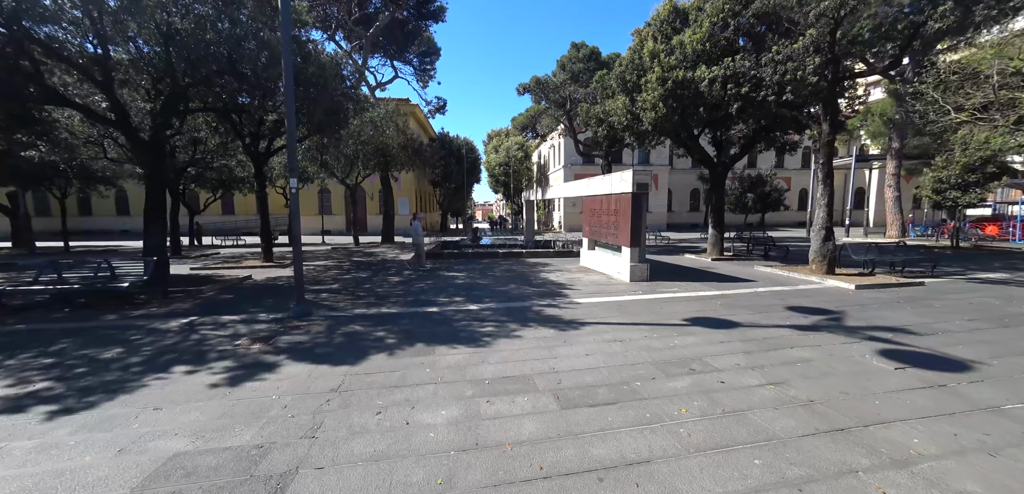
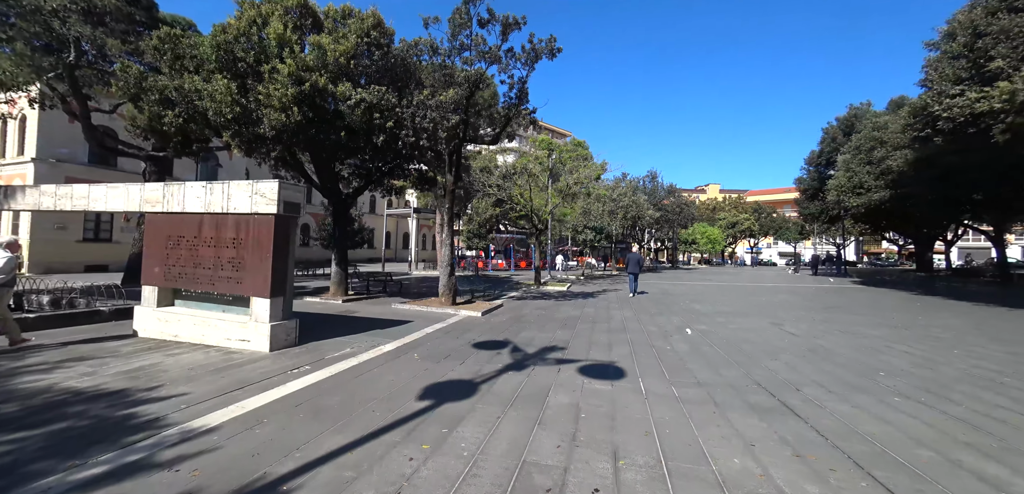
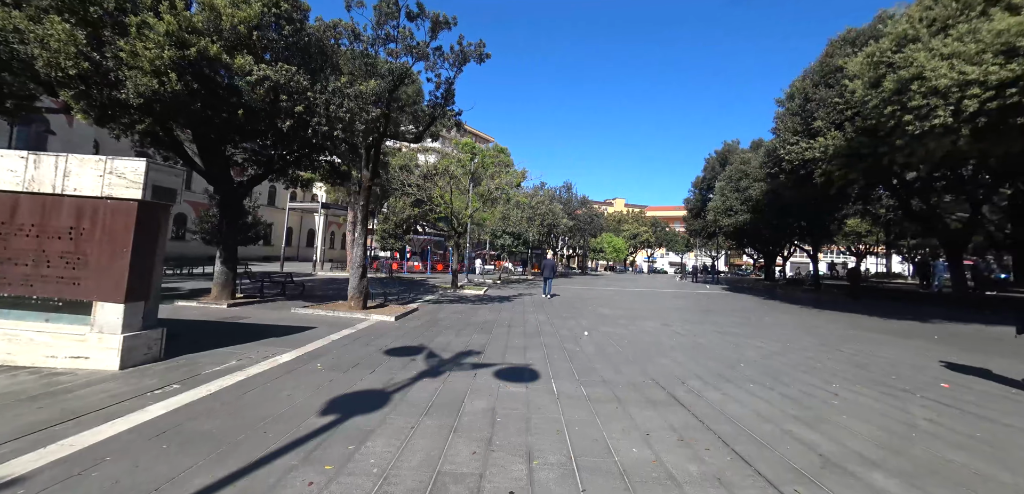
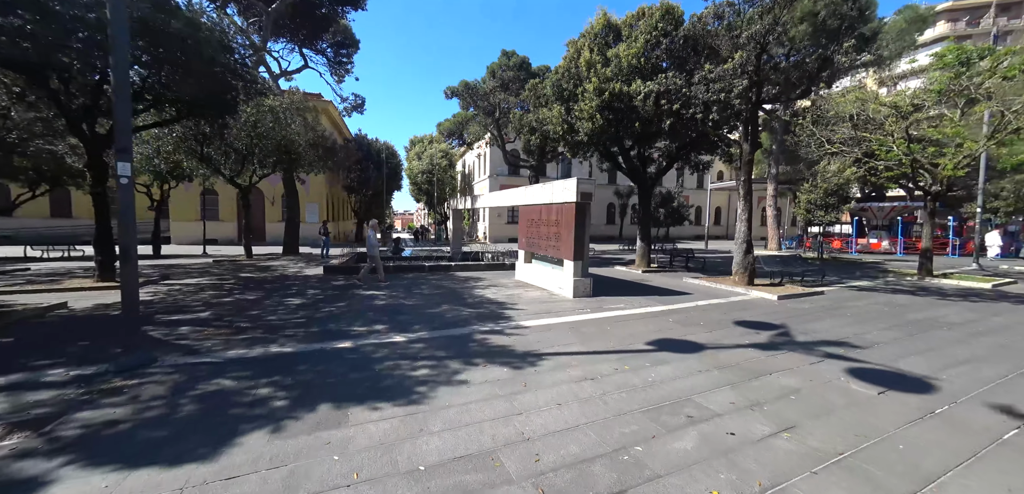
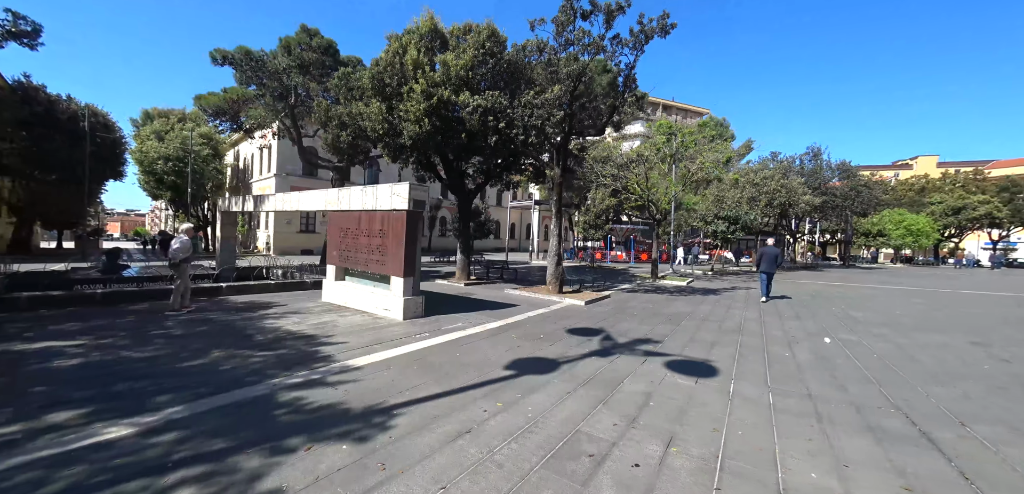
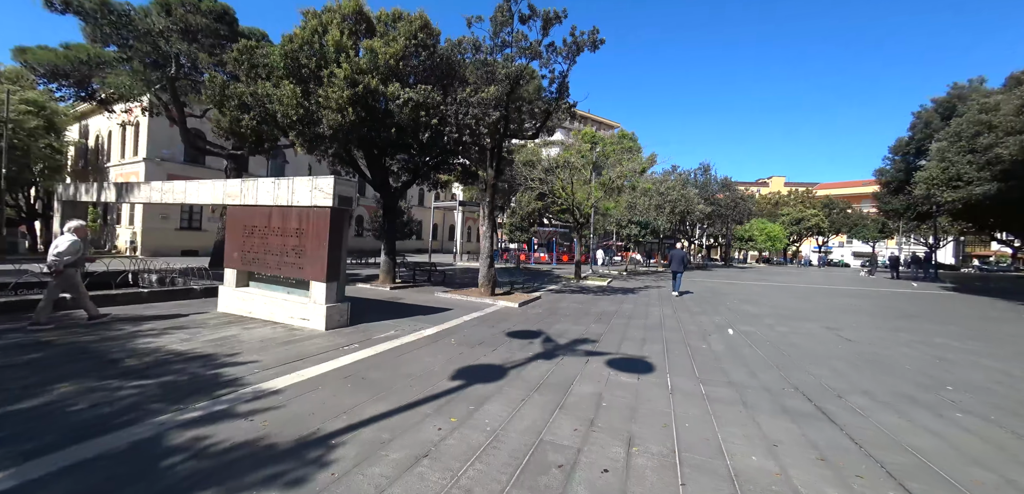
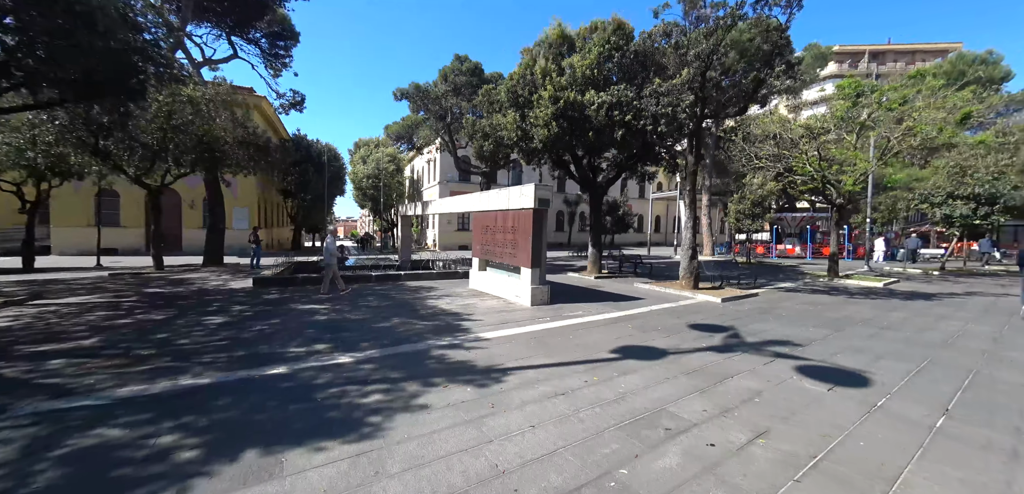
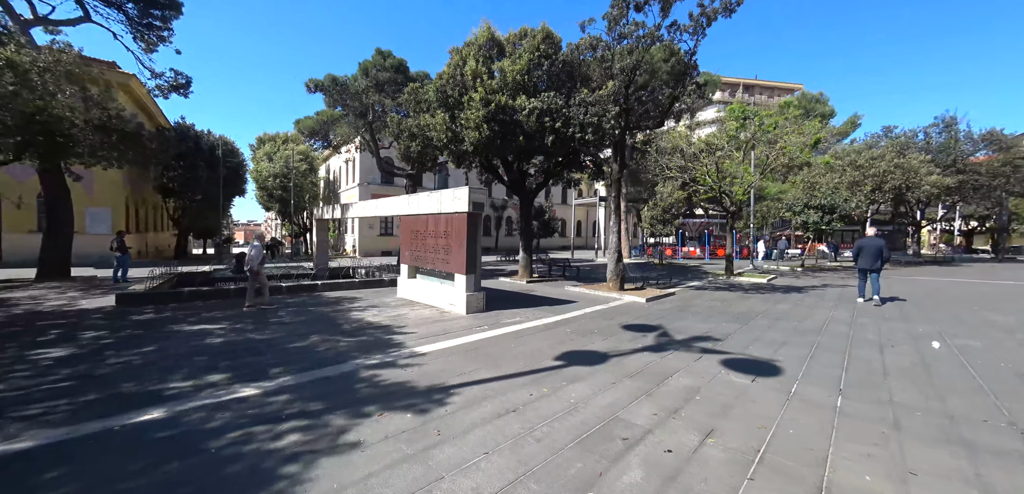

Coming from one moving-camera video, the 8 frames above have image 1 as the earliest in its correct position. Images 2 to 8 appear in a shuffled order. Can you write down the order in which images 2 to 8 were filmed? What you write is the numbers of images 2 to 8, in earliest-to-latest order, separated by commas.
4, 7, 8, 5, 6, 2, 3
